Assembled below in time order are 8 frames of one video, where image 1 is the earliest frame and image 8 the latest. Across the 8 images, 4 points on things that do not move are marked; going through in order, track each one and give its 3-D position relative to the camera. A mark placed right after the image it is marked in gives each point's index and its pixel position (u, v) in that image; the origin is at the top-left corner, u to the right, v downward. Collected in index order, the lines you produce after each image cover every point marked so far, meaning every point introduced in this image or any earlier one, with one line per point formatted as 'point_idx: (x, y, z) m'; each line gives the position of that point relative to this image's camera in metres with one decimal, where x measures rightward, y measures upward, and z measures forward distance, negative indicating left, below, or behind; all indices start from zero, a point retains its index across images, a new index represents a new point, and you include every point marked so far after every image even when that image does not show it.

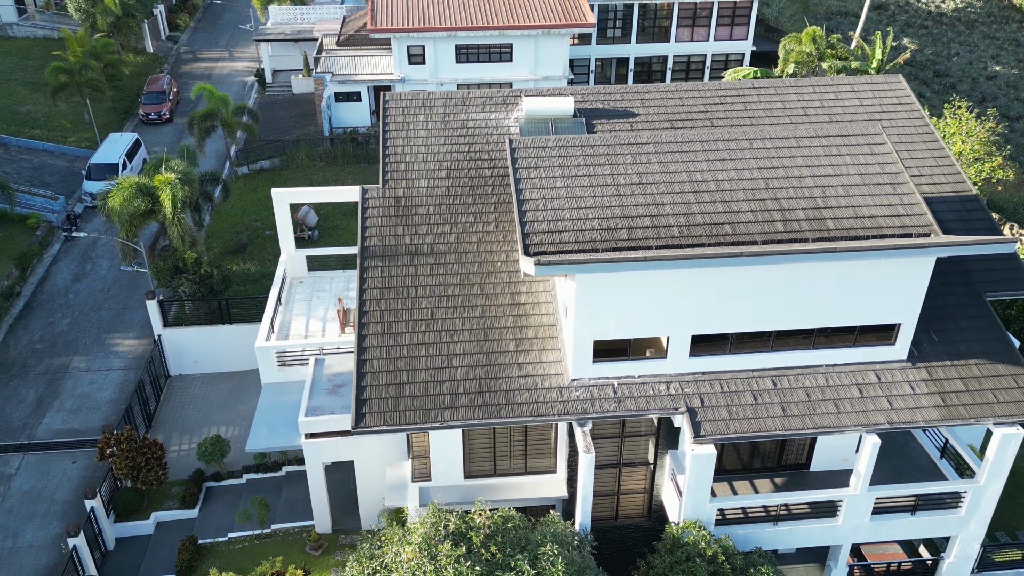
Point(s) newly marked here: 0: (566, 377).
0: (+1.2, -1.9, +16.9) m
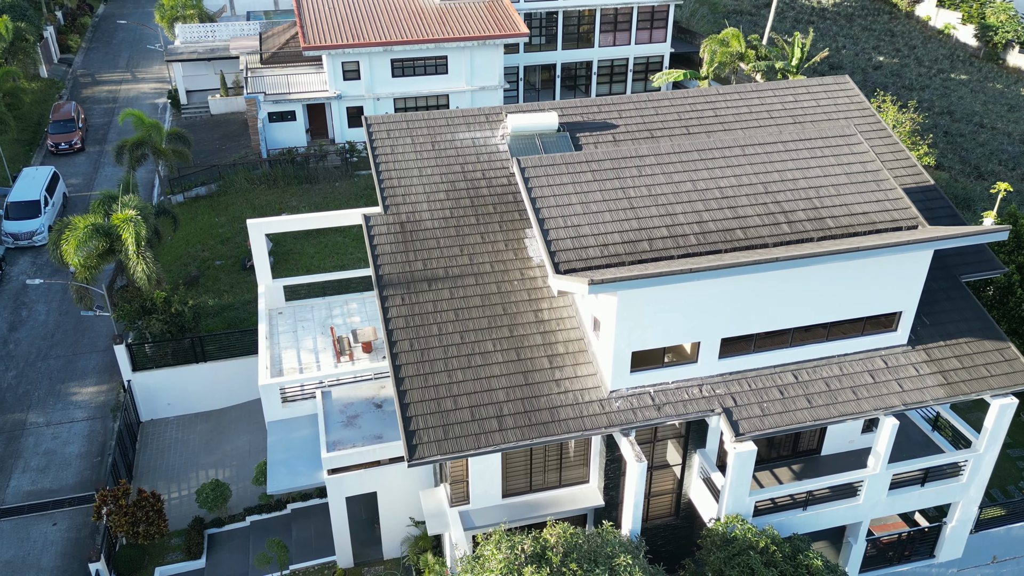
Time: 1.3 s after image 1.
0: (+2.0, -2.2, +17.3) m
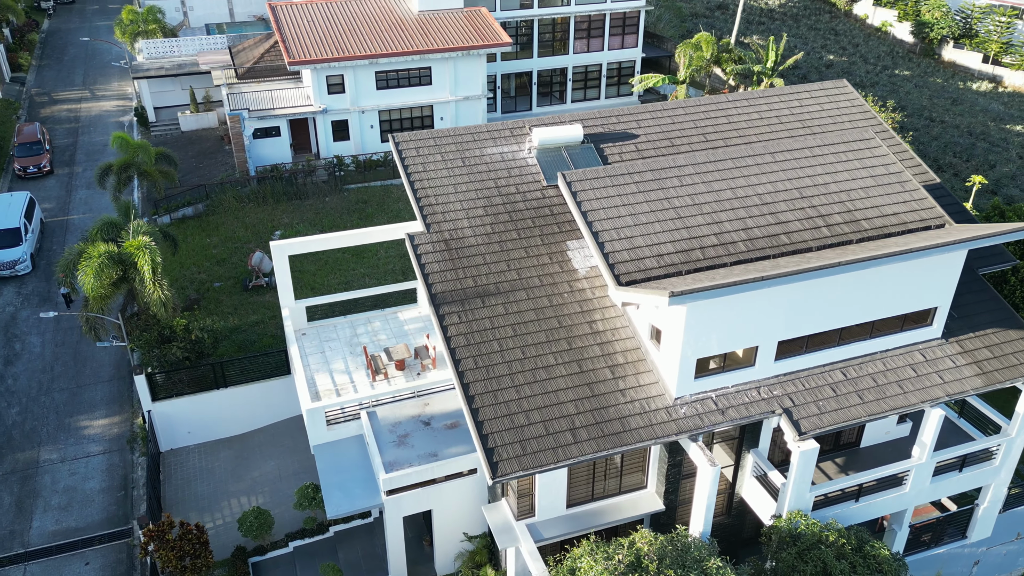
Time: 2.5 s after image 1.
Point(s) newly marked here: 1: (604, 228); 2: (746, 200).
0: (+3.5, -2.4, +17.7) m
1: (+2.1, +1.4, +18.5) m
2: (+5.7, +2.1, +19.7) m
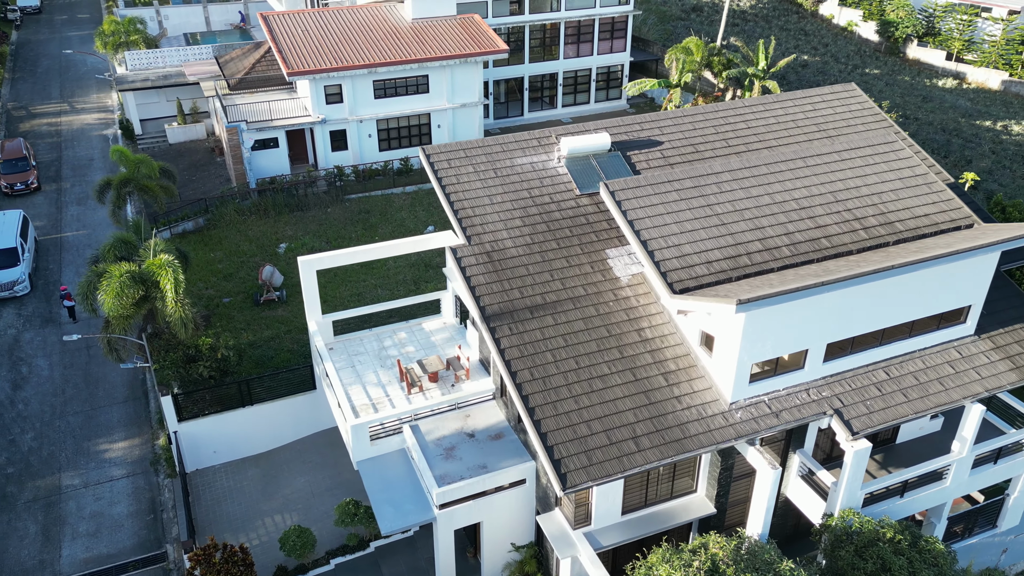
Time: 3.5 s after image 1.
0: (+4.7, -2.5, +18.0) m
1: (+3.3, +1.2, +18.7) m
2: (+6.8, +2.0, +20.1) m
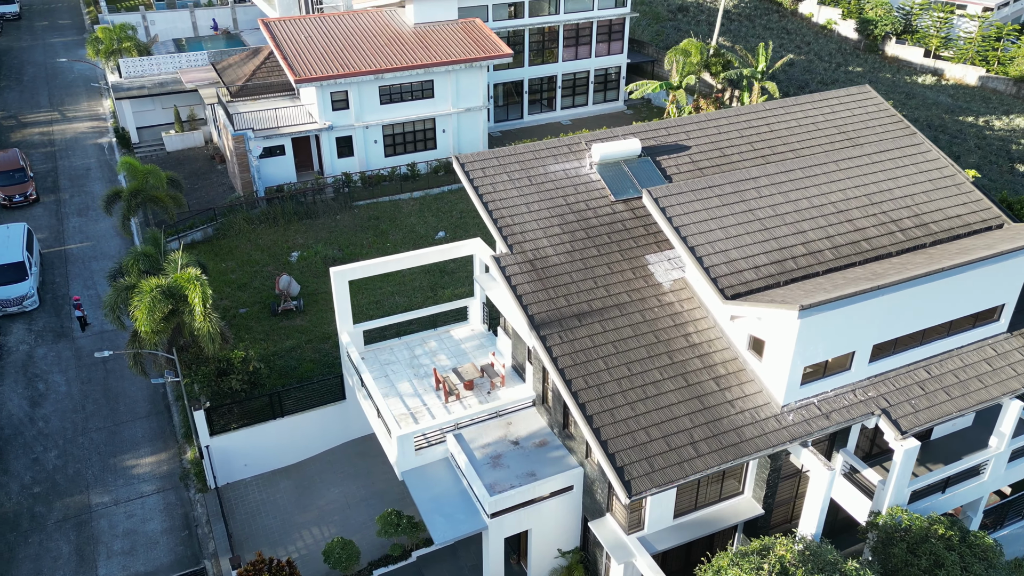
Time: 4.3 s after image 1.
0: (+6.0, -2.6, +18.3) m
1: (+4.4, +1.1, +19.0) m
2: (+7.8, +2.0, +20.4) m
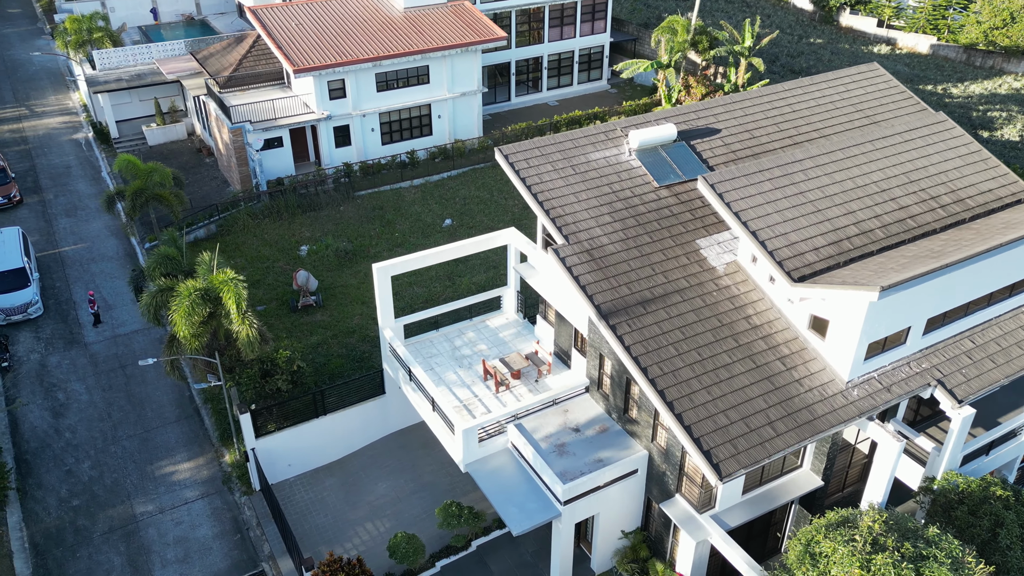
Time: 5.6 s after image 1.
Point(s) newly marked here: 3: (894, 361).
0: (+7.7, -2.2, +18.9) m
1: (+5.9, +1.5, +19.4) m
2: (+9.2, +2.6, +21.1) m
3: (+9.3, -1.8, +19.6) m
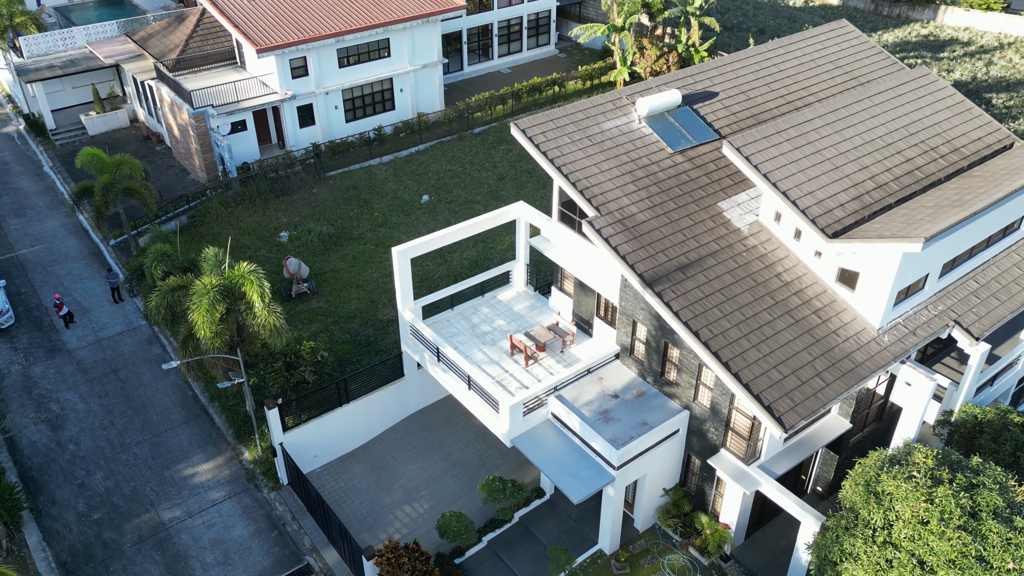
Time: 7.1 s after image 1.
0: (+8.9, -1.0, +20.0) m
1: (+6.9, +2.5, +20.2) m
2: (+9.9, +3.9, +22.1) m
3: (+10.4, -0.5, +20.8) m
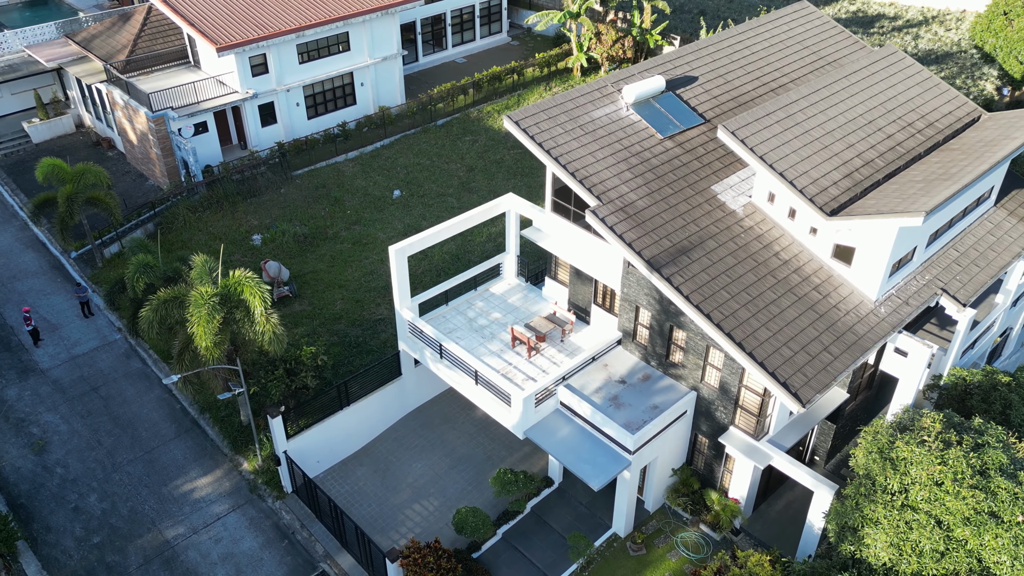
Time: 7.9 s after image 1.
0: (+9.2, -0.3, +20.8) m
1: (+6.9, +3.1, +20.7) m
2: (+9.7, +4.7, +22.8) m
3: (+10.5, +0.3, +21.7) m
